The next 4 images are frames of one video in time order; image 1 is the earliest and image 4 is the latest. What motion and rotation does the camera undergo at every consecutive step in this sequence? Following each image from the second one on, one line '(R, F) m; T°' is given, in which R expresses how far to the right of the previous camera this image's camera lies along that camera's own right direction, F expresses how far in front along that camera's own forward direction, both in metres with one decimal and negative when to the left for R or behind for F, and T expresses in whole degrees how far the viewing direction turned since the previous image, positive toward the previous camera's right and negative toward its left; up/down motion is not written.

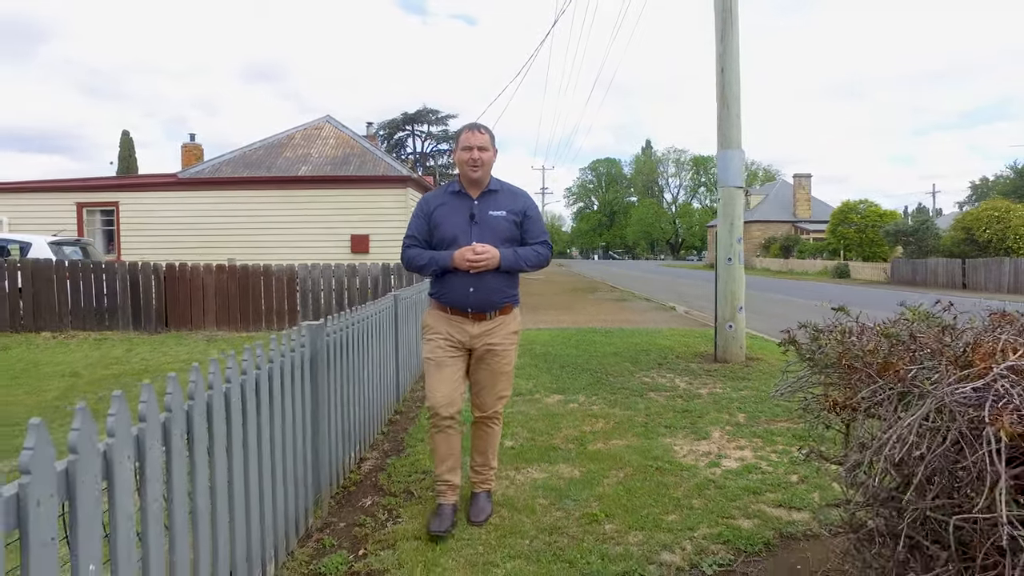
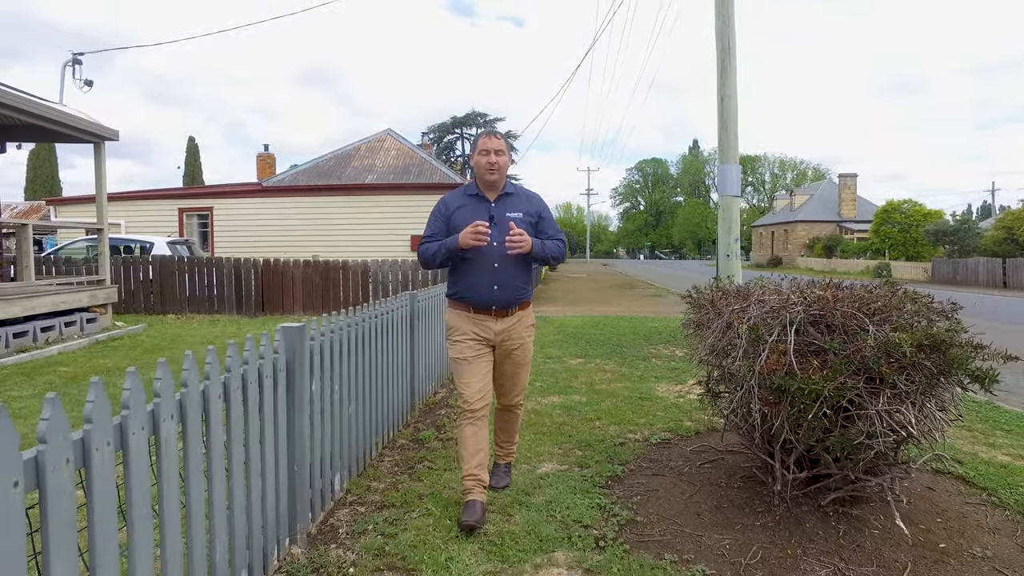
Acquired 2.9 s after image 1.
(+0.2, -1.7) m; -4°
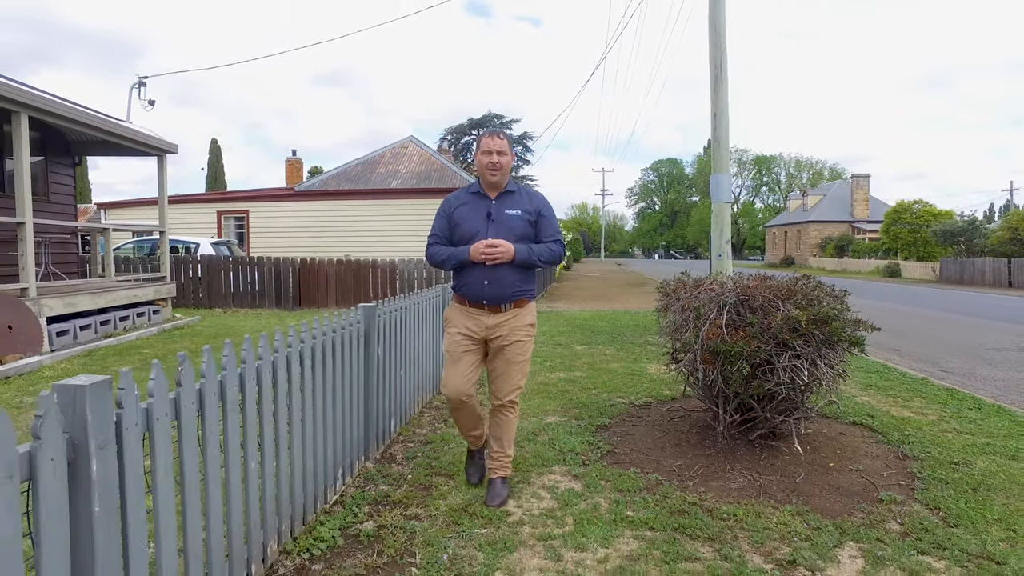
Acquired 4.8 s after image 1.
(0.0, -1.1) m; -1°
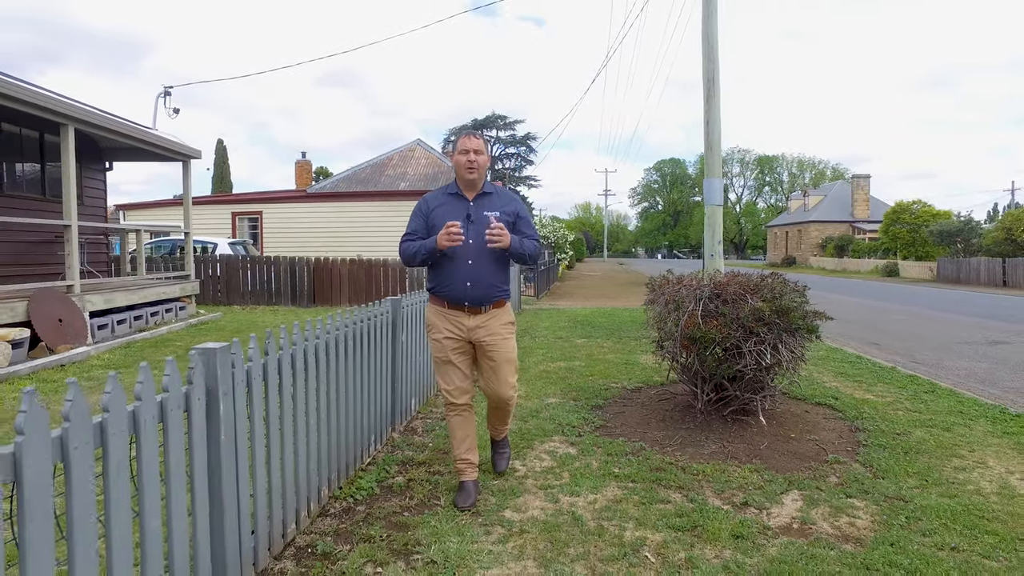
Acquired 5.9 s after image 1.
(0.0, -0.6) m; 0°
